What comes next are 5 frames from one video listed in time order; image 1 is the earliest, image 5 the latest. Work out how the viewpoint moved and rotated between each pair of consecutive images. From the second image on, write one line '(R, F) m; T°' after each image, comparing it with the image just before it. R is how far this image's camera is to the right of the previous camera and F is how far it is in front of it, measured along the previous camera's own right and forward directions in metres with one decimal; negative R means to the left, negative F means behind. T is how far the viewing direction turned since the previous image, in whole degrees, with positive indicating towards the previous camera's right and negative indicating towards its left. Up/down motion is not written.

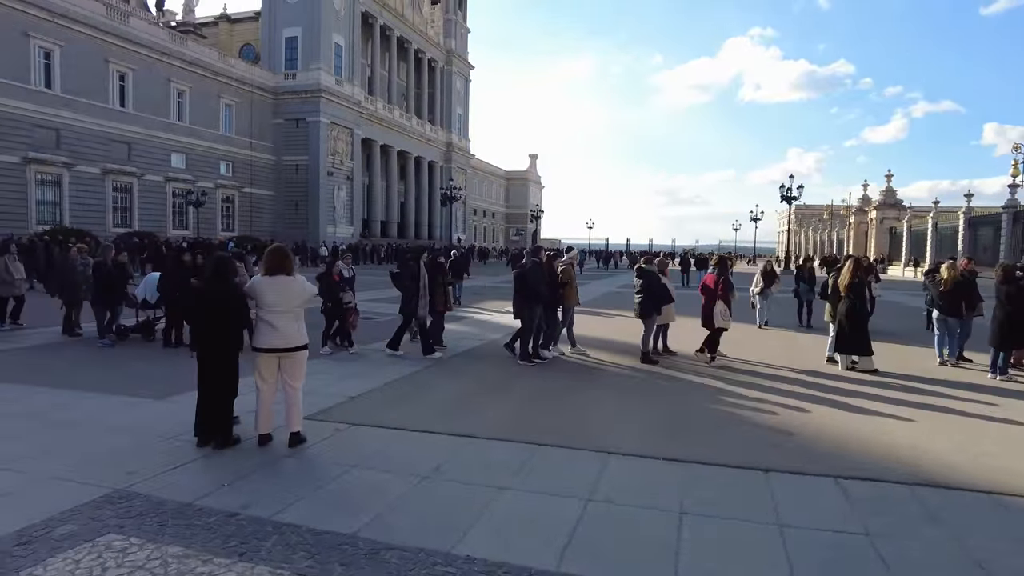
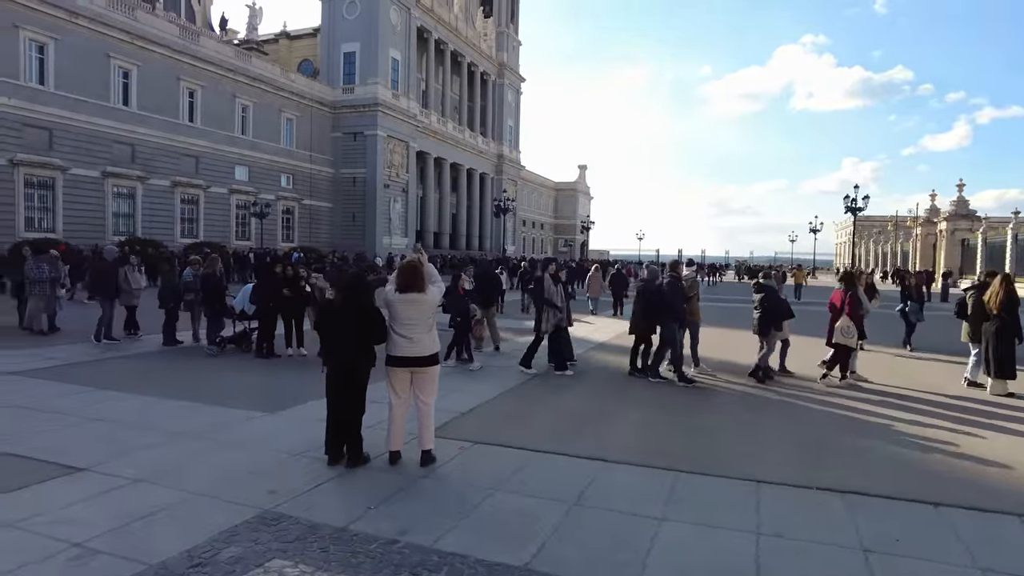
(-0.8, +0.2) m; -4°
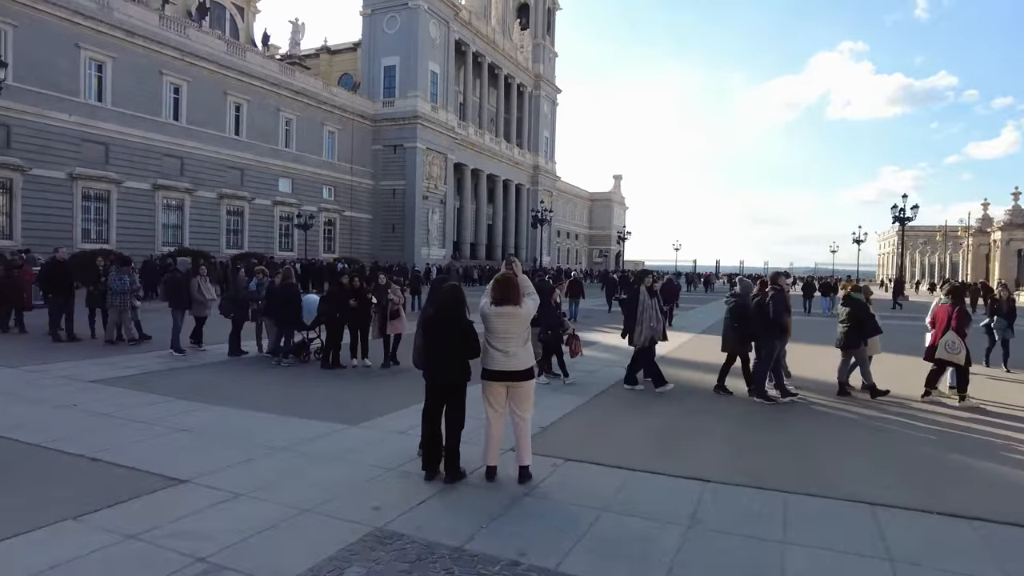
(-0.6, +0.1) m; -3°
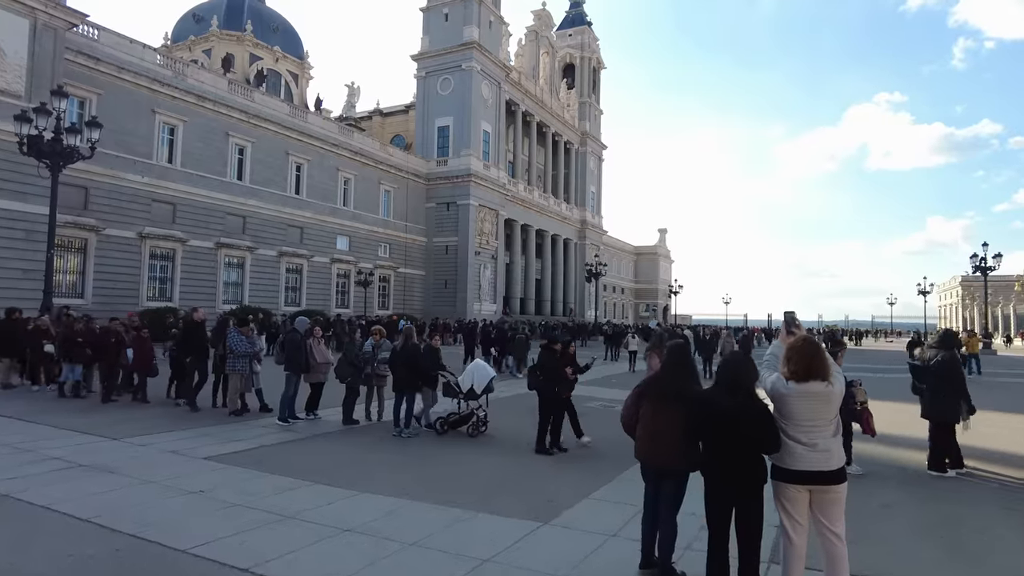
(-1.7, +1.2) m; -3°
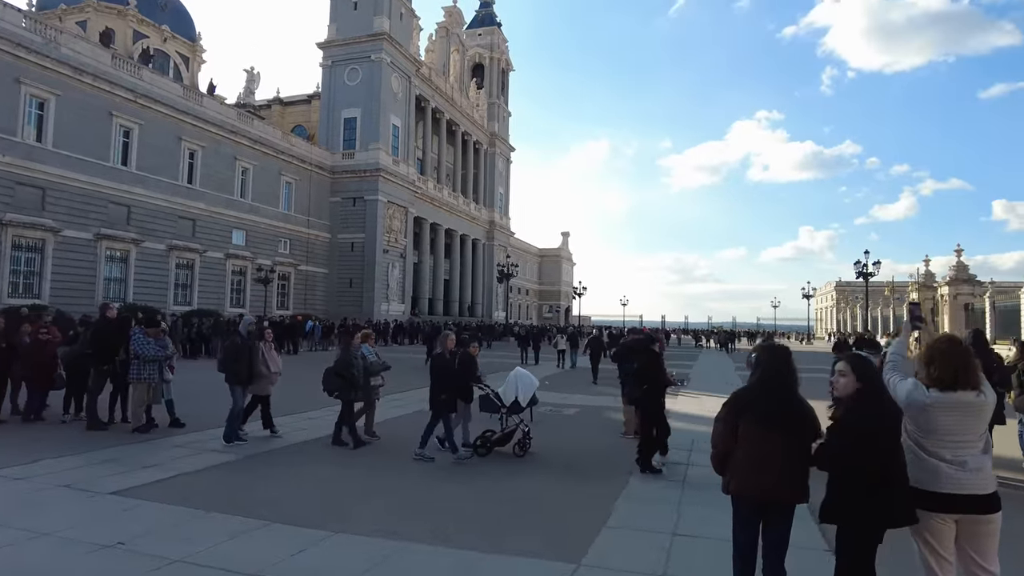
(-0.9, +1.2) m; +9°
